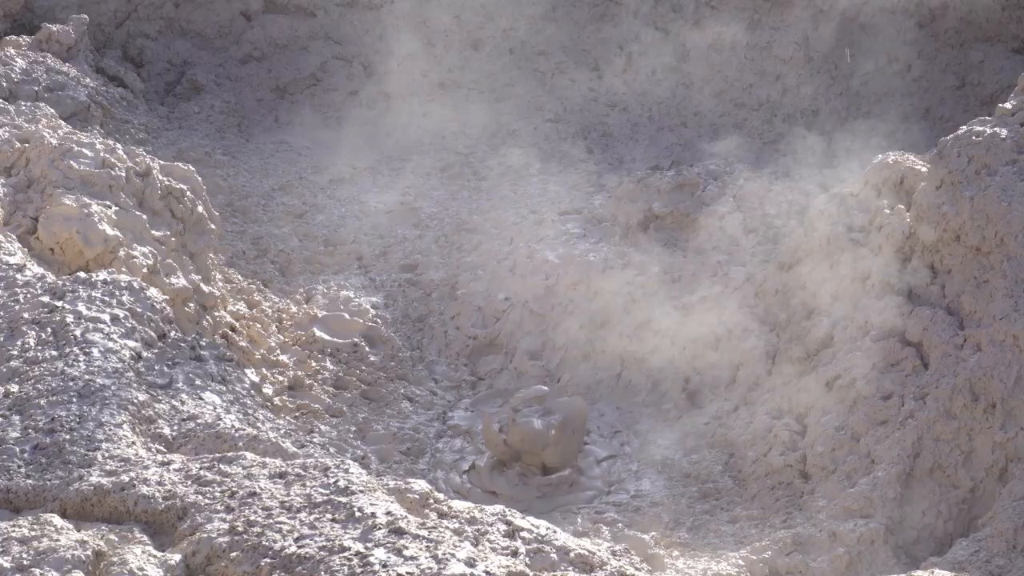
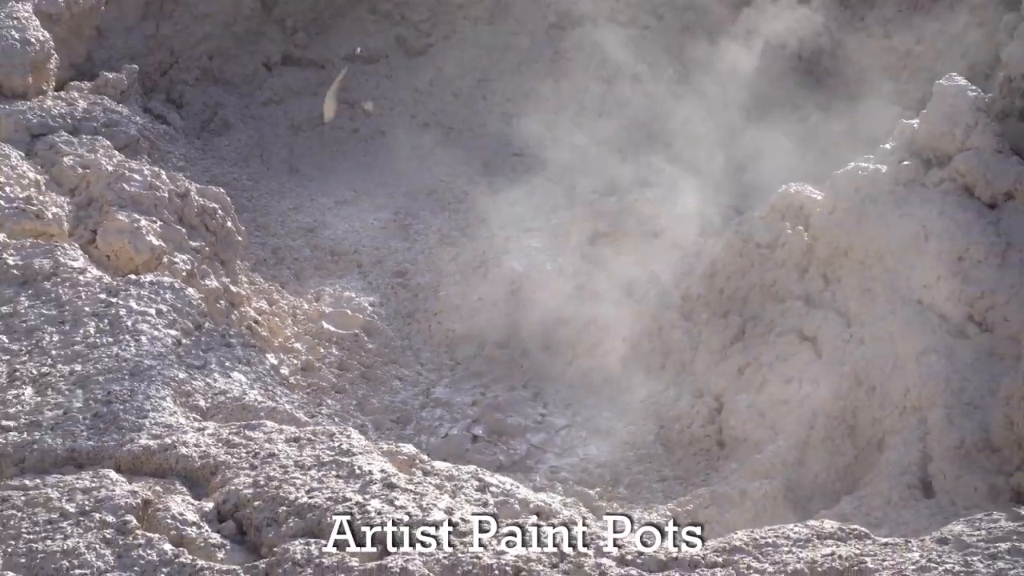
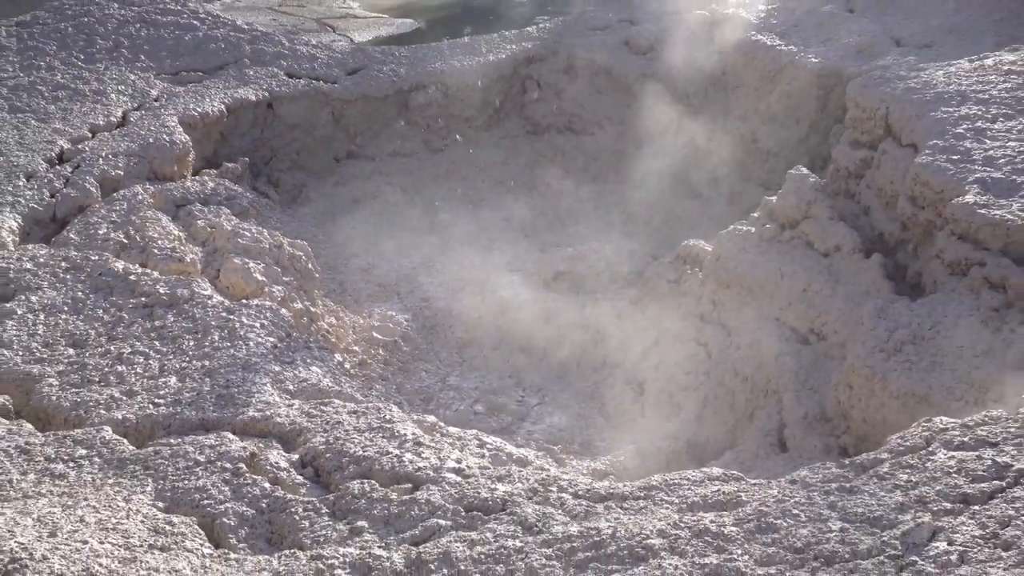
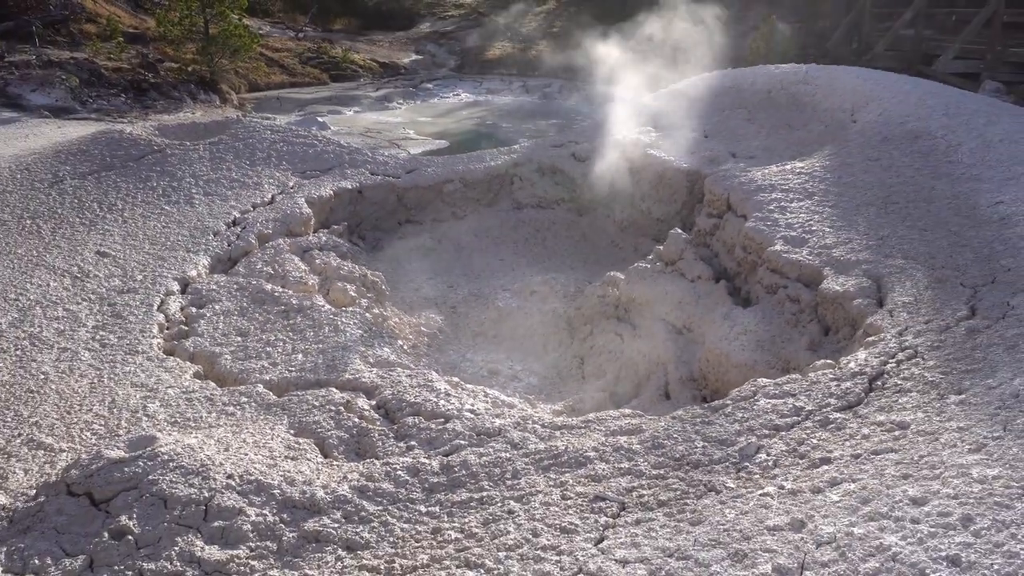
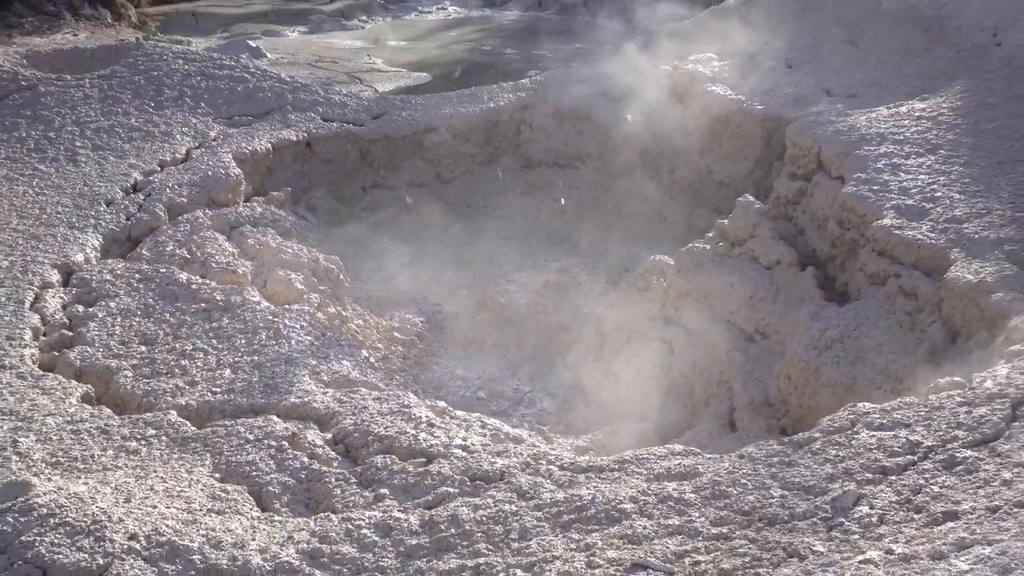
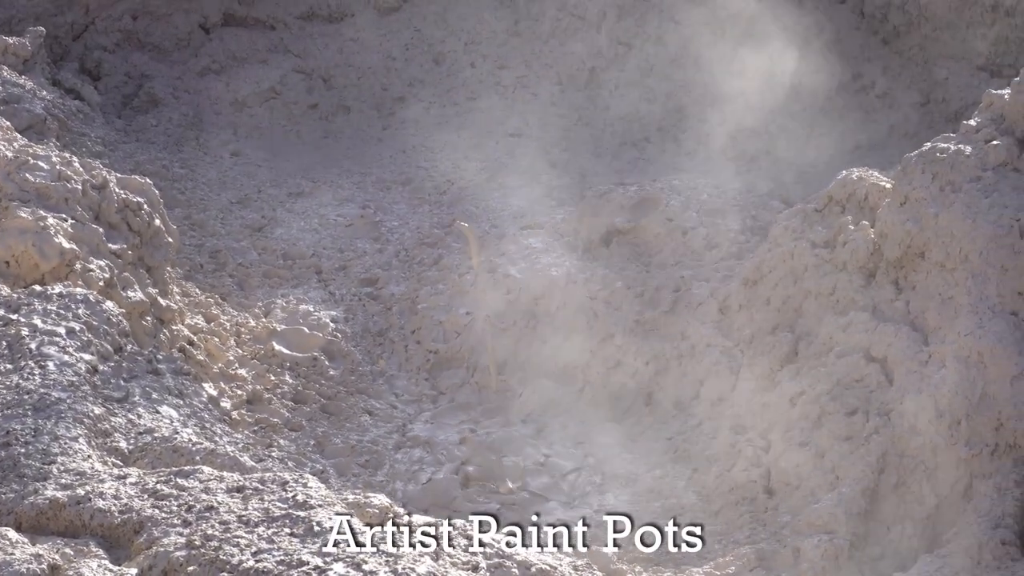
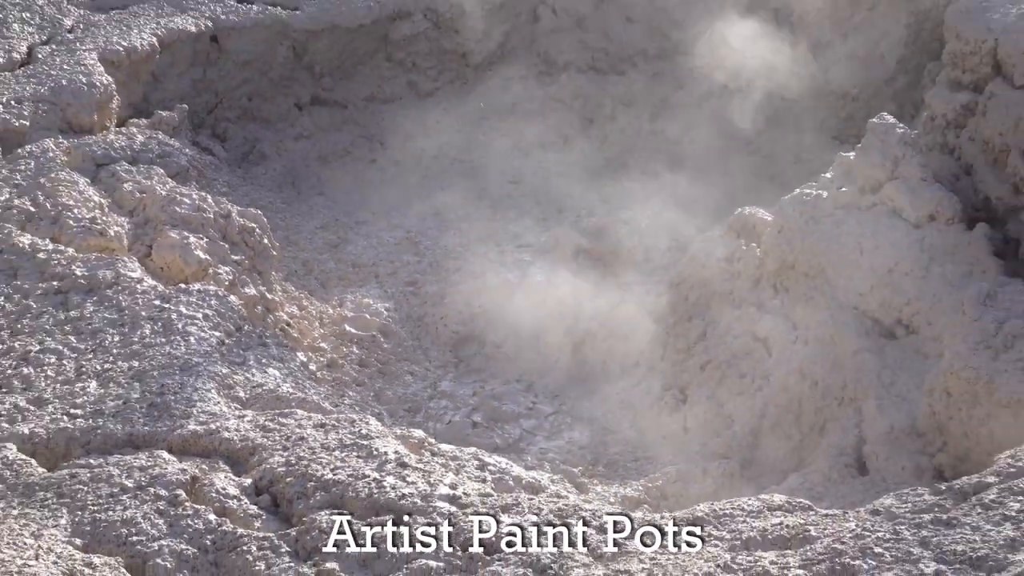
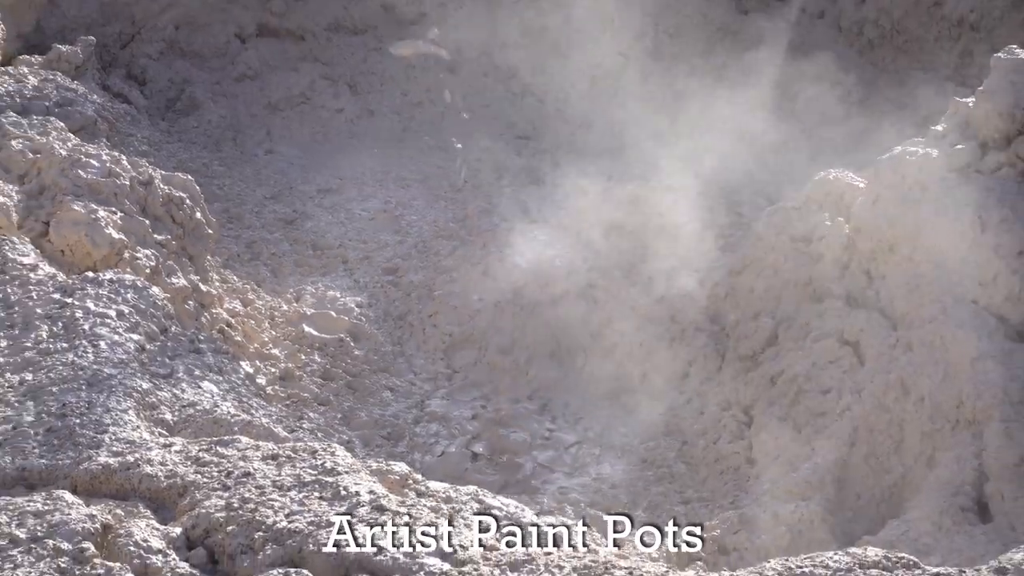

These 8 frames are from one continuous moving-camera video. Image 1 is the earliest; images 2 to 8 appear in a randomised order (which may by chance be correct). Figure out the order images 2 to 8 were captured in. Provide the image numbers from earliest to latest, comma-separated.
6, 8, 2, 7, 3, 5, 4
